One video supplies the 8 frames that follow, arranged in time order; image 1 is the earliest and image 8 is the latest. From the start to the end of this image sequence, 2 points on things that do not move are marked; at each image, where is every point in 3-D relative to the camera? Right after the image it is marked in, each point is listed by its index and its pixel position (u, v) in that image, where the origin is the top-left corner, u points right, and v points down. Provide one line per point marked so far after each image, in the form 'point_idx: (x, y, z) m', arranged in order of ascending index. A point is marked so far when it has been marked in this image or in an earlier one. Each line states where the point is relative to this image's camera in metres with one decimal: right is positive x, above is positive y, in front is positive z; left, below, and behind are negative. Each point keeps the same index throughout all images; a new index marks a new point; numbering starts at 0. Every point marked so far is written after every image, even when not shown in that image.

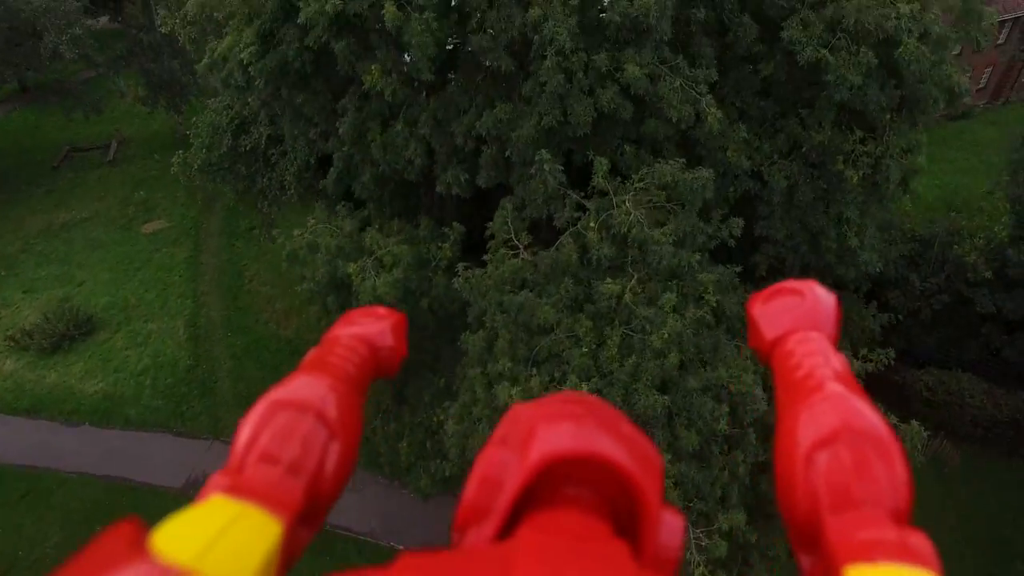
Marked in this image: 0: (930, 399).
0: (+19.6, -5.3, +17.2) m
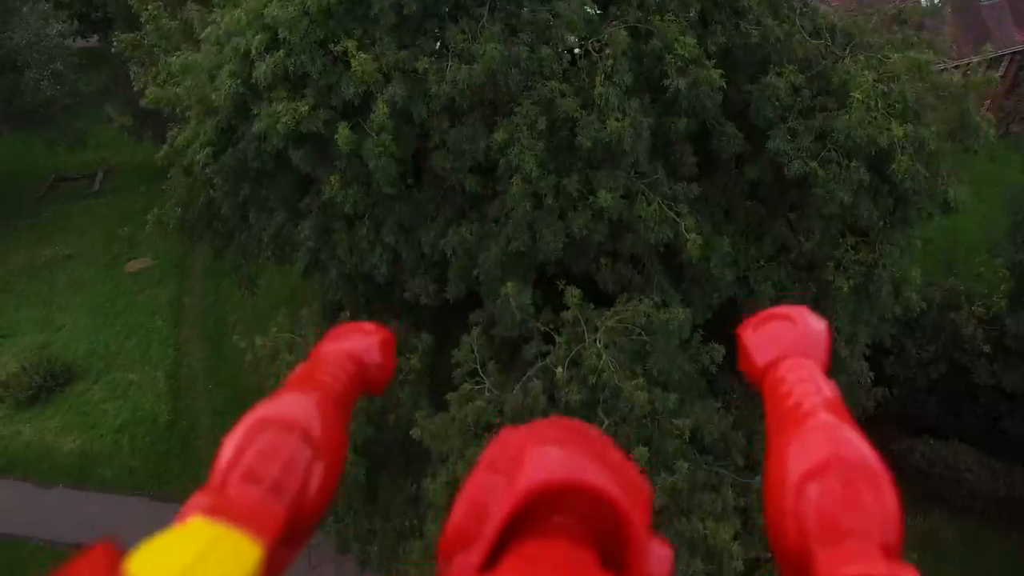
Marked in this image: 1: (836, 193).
0: (+18.9, -8.1, +16.7) m
1: (+8.6, +2.9, +9.7) m
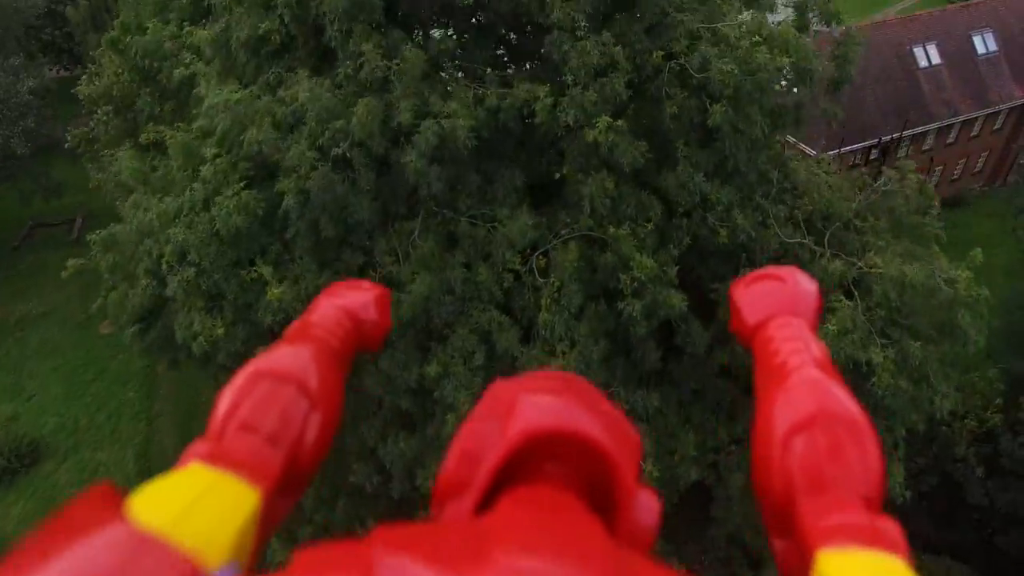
0: (+17.8, -12.4, +16.0) m
1: (+7.4, -1.4, +9.0) m
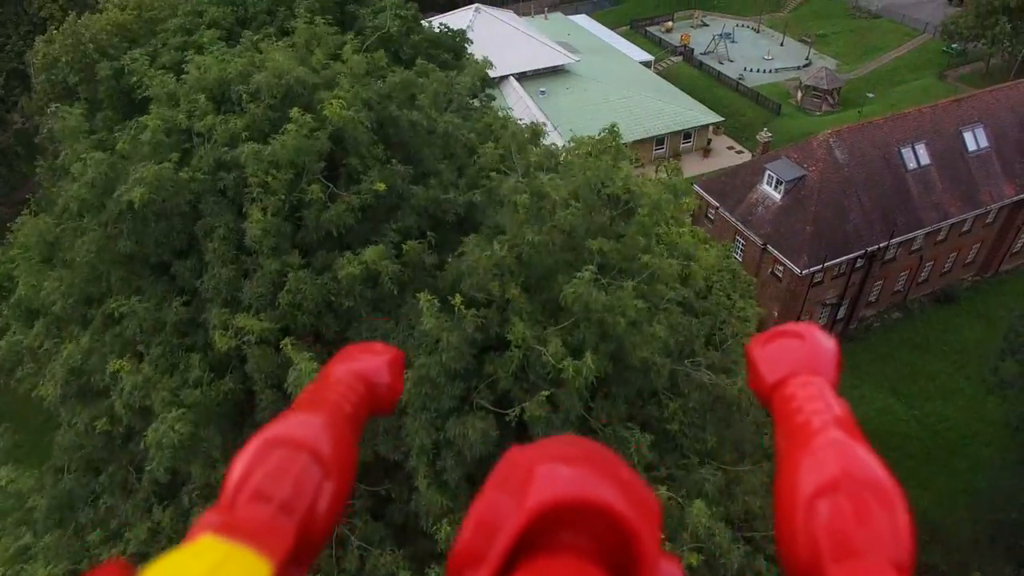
0: (+15.8, -19.7, +15.1) m
1: (+5.4, -8.7, +8.0) m
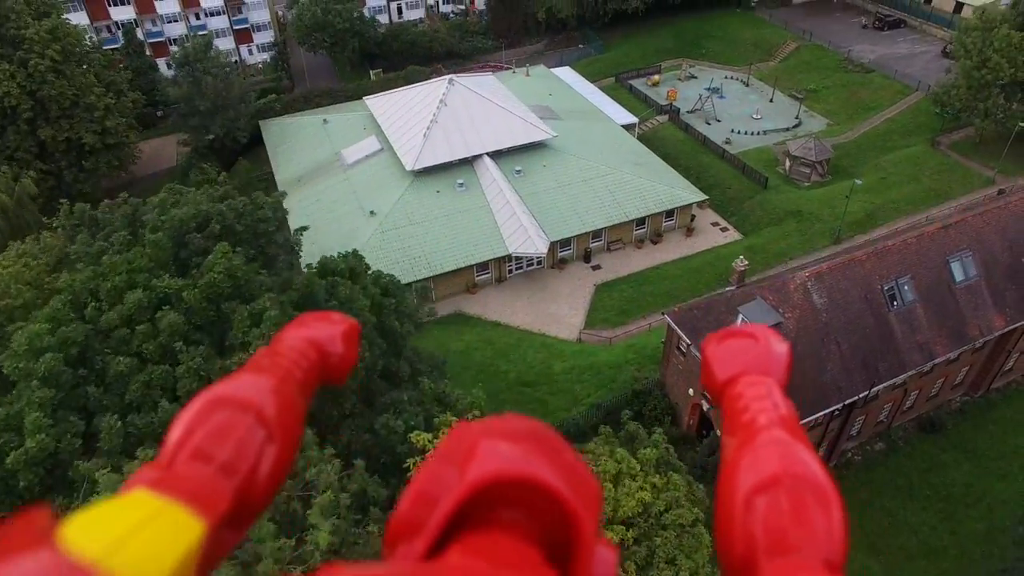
0: (+13.3, -28.6, +13.8) m
1: (+2.8, -17.7, +6.7) m
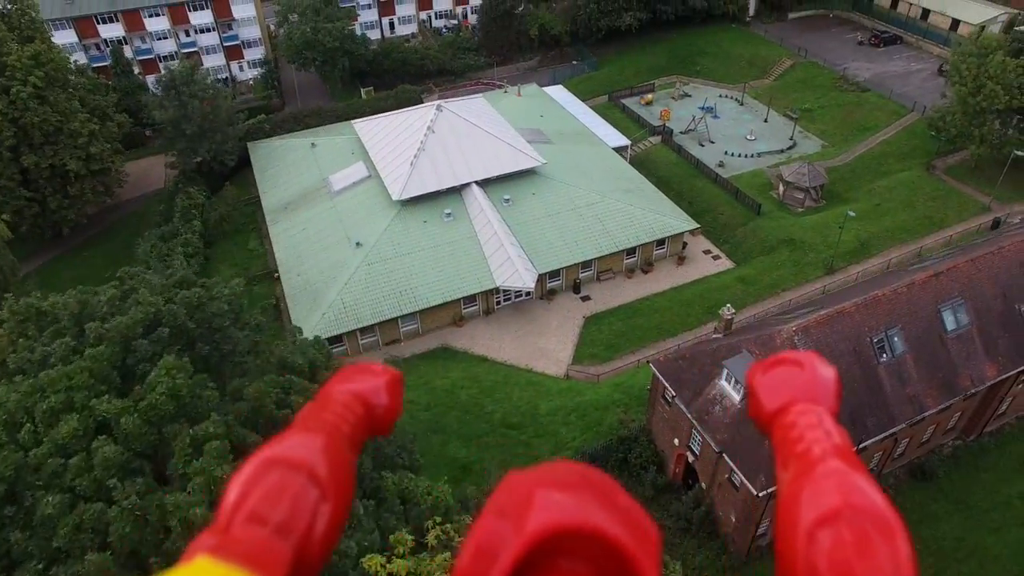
0: (+12.1, -31.7, +13.3) m
1: (+1.7, -20.9, +6.2) m
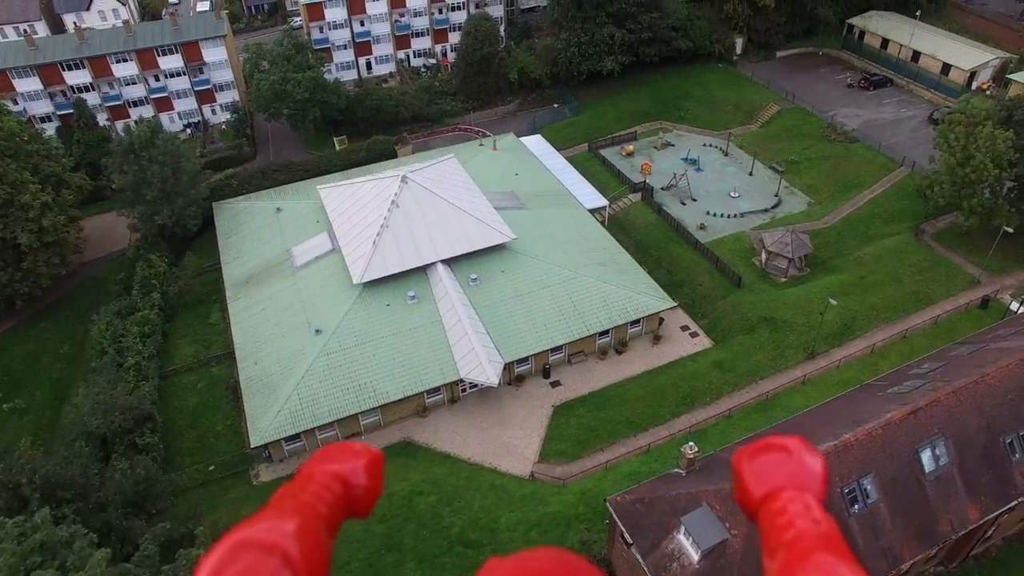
0: (+9.2, -39.8, +12.0) m
1: (-1.3, -29.0, +4.8) m
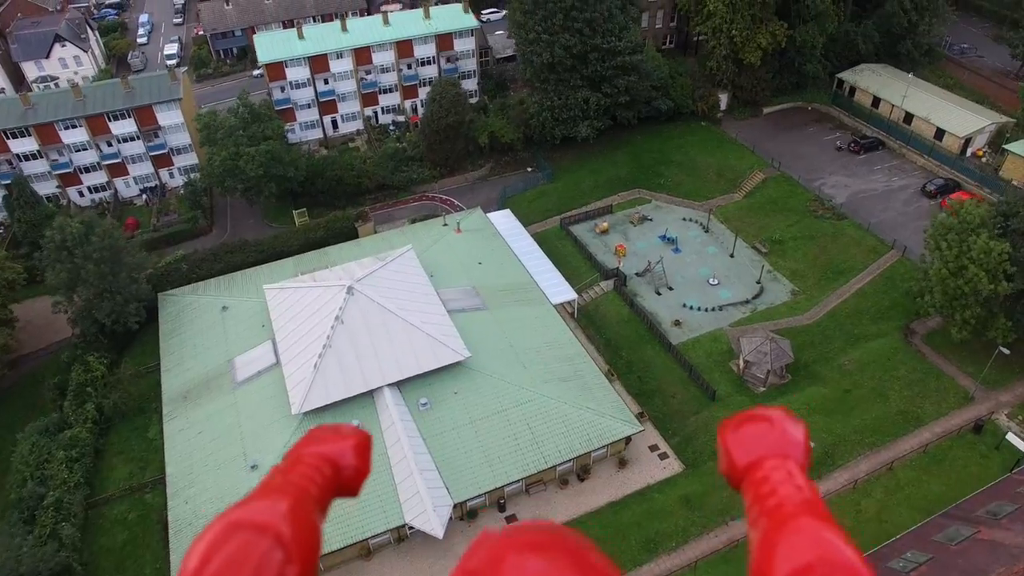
0: (+5.2, -51.0, +9.5) m
1: (-5.4, -40.3, +2.3) m
